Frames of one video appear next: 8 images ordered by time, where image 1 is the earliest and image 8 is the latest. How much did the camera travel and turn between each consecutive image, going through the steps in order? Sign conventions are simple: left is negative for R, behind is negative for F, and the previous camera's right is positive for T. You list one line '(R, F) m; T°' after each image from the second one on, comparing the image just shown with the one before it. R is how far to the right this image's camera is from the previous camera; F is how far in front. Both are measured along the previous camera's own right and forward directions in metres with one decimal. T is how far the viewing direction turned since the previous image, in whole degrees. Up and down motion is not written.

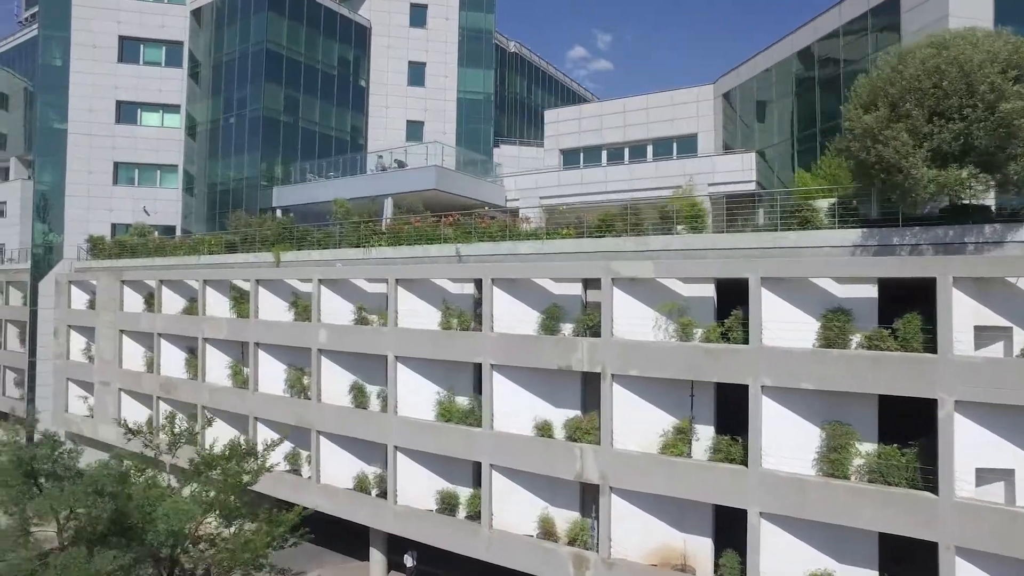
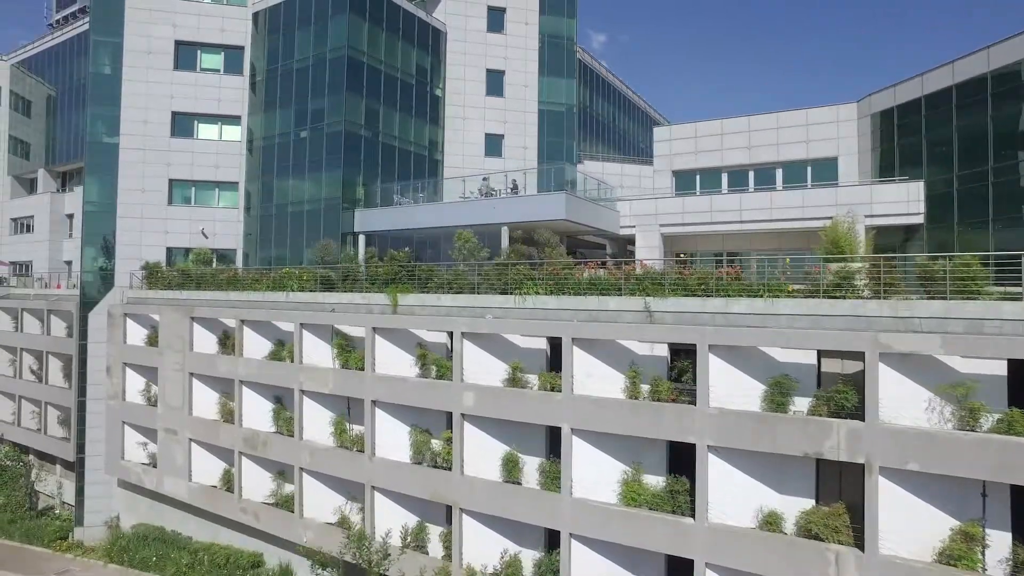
(-5.2, +2.9) m; +1°
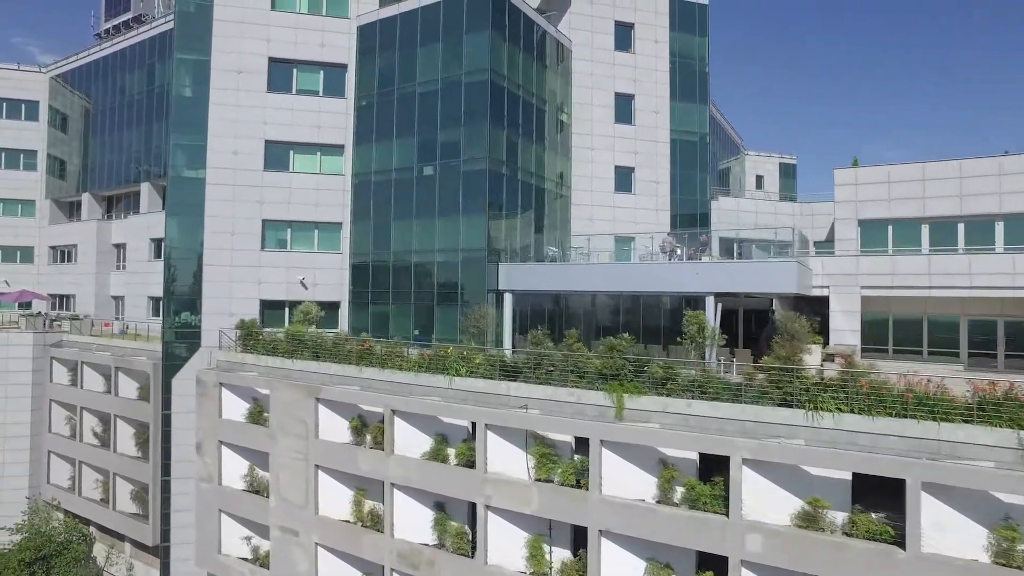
(-6.7, +4.0) m; +1°
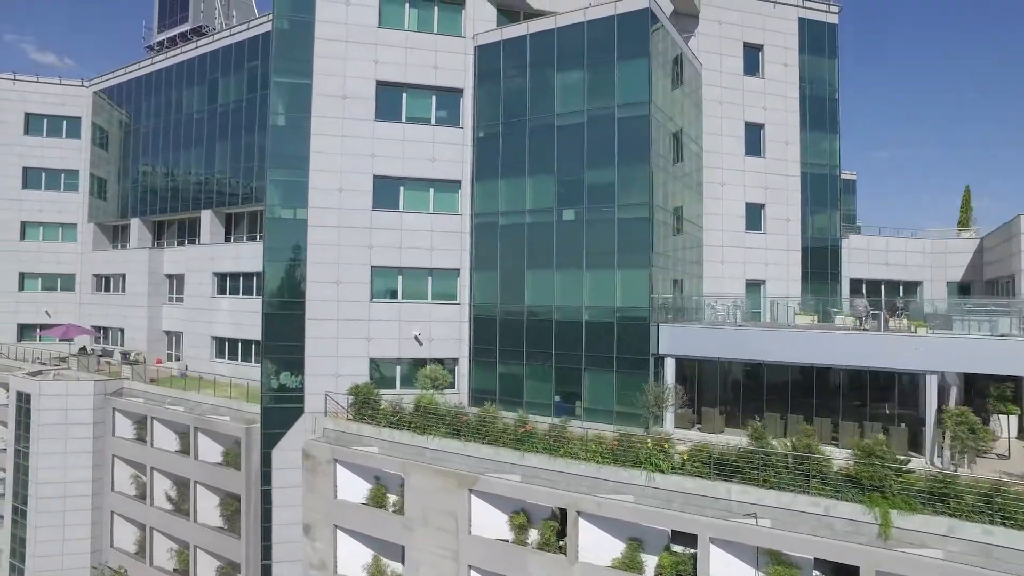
(-5.6, +3.0) m; +1°
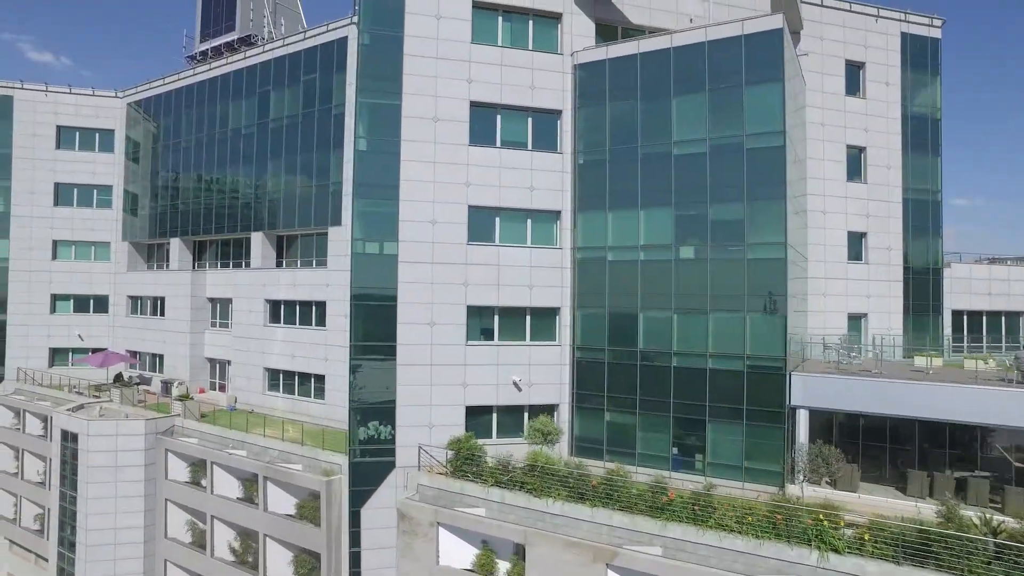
(-3.8, +1.9) m; +1°
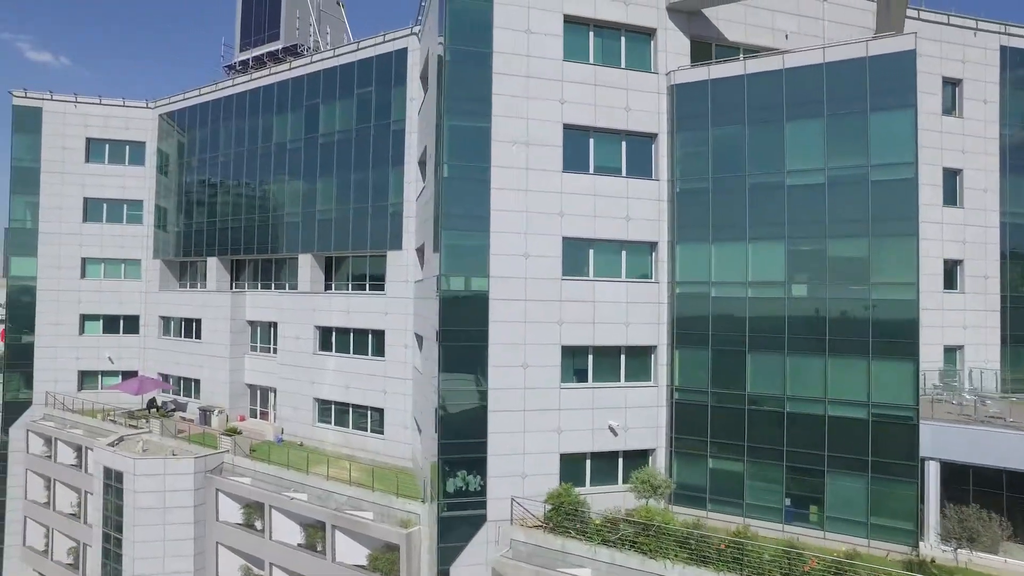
(-3.2, +1.6) m; +1°
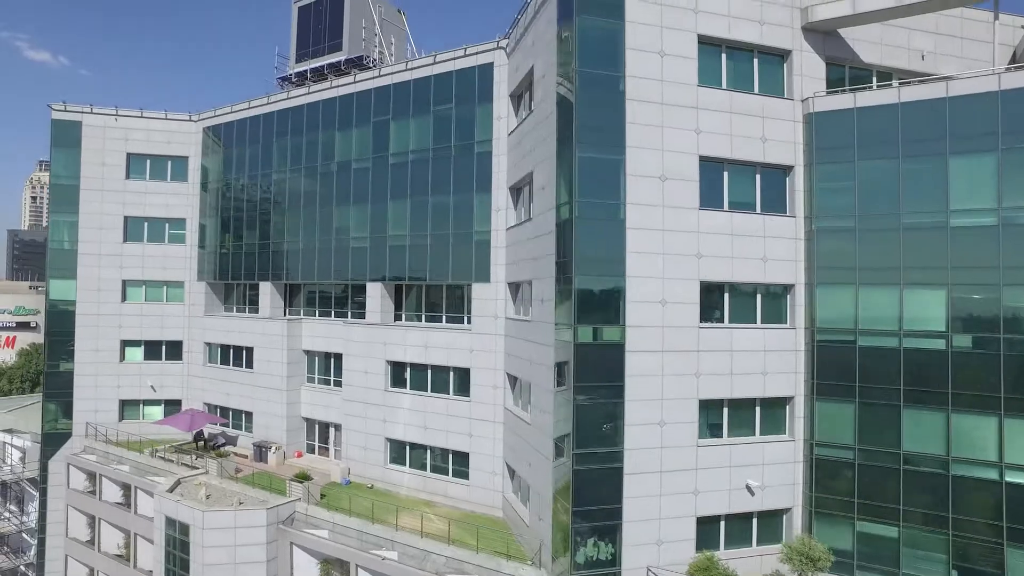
(-3.9, +1.9) m; +1°
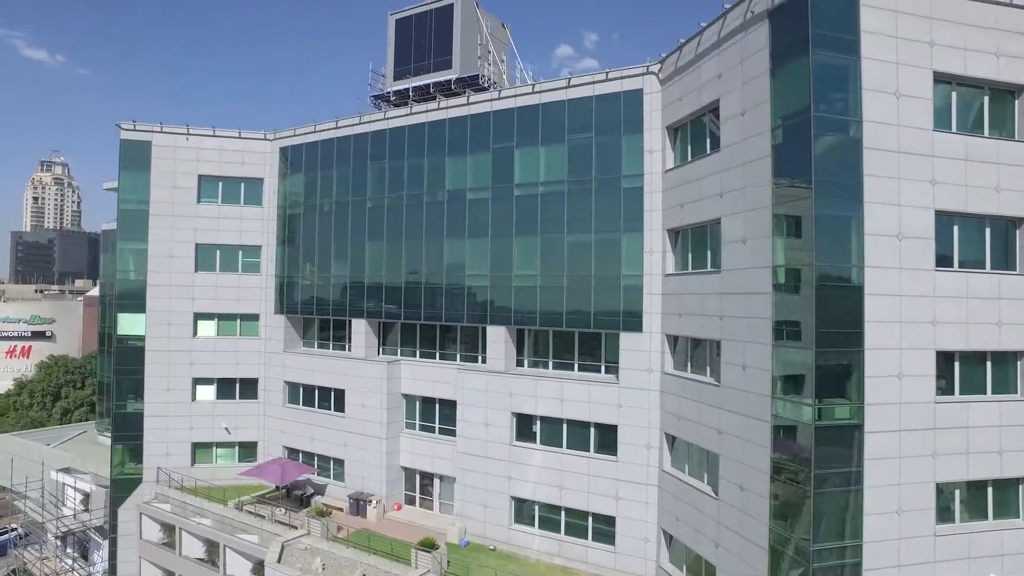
(-5.7, +2.3) m; +1°
